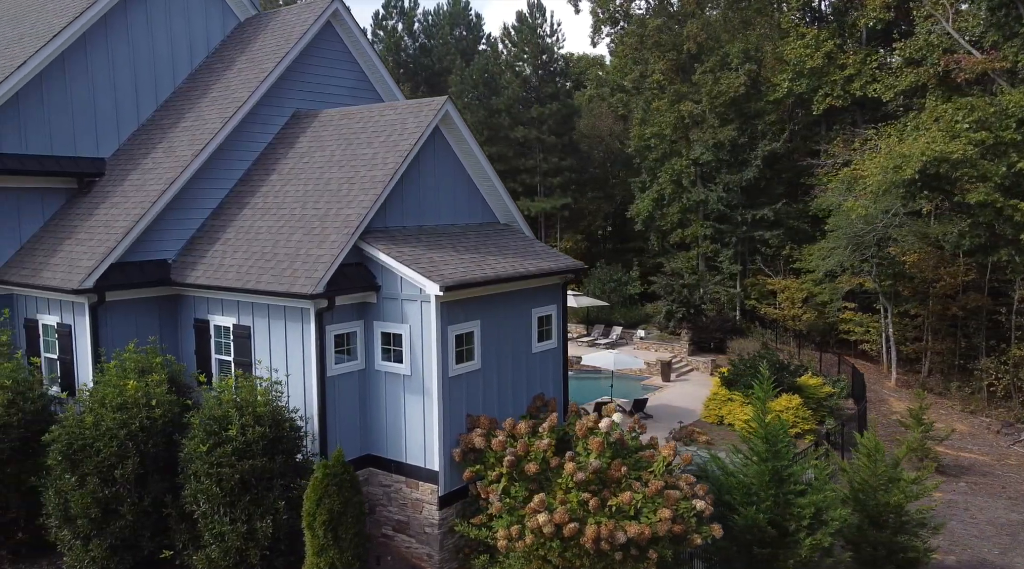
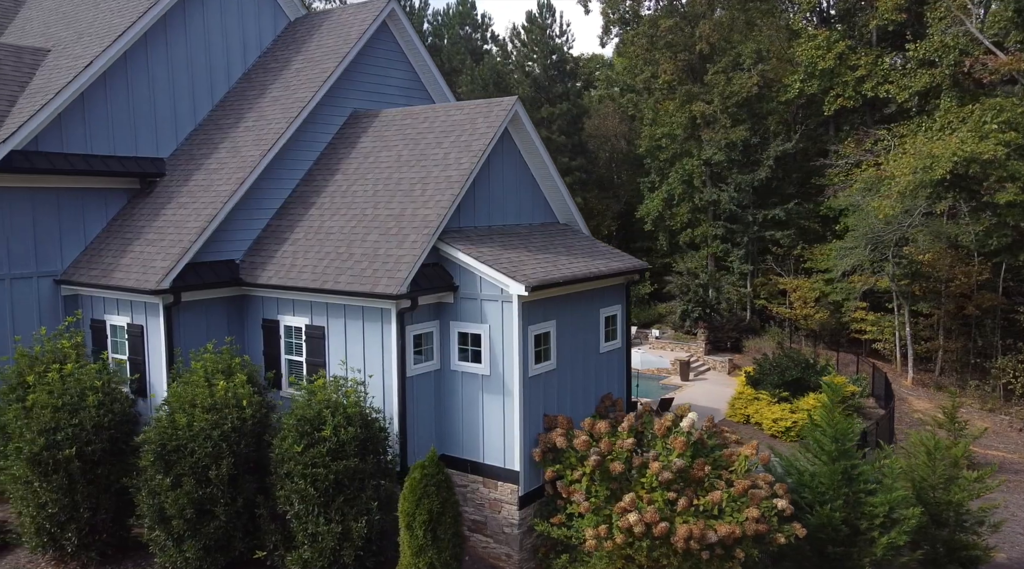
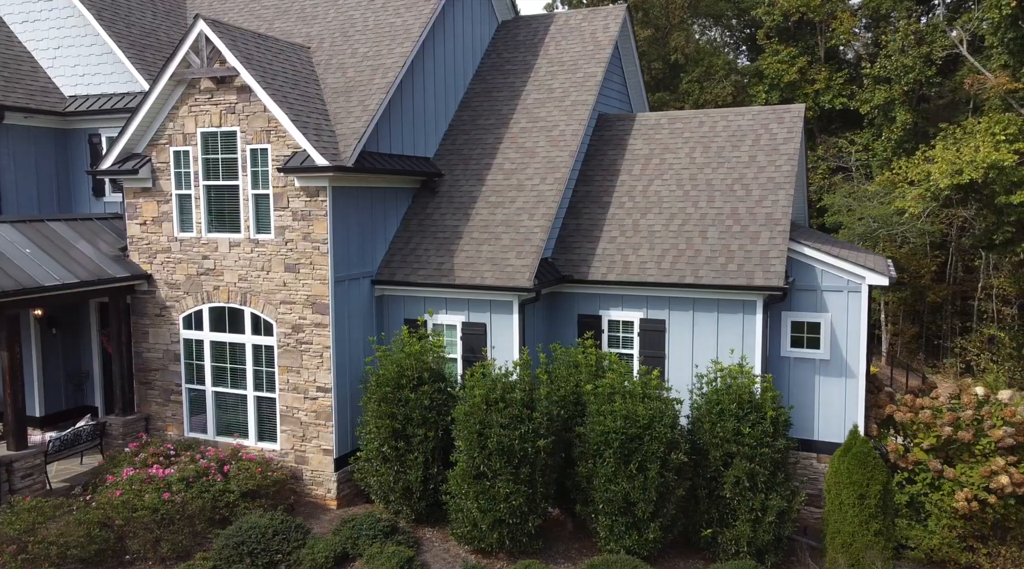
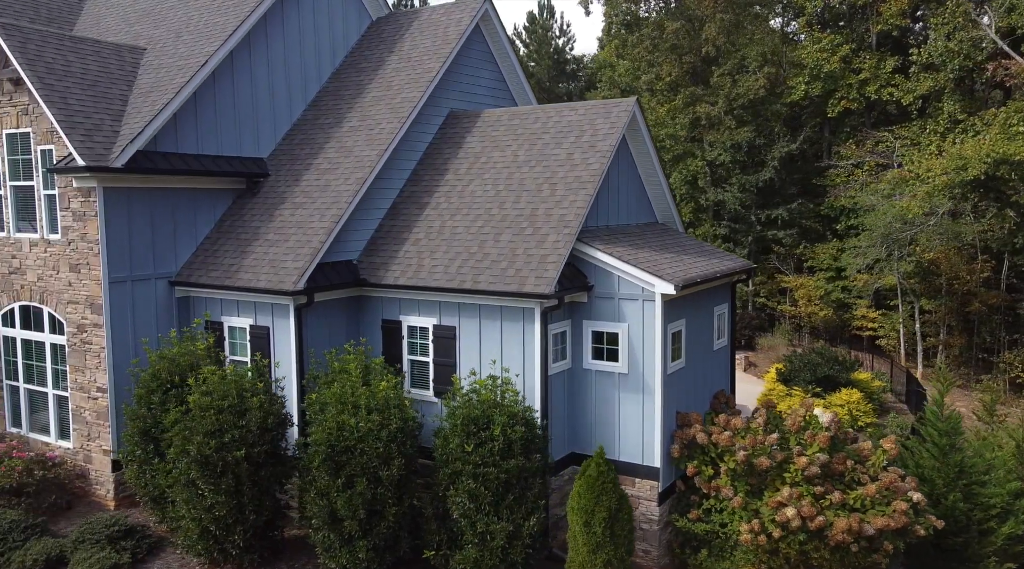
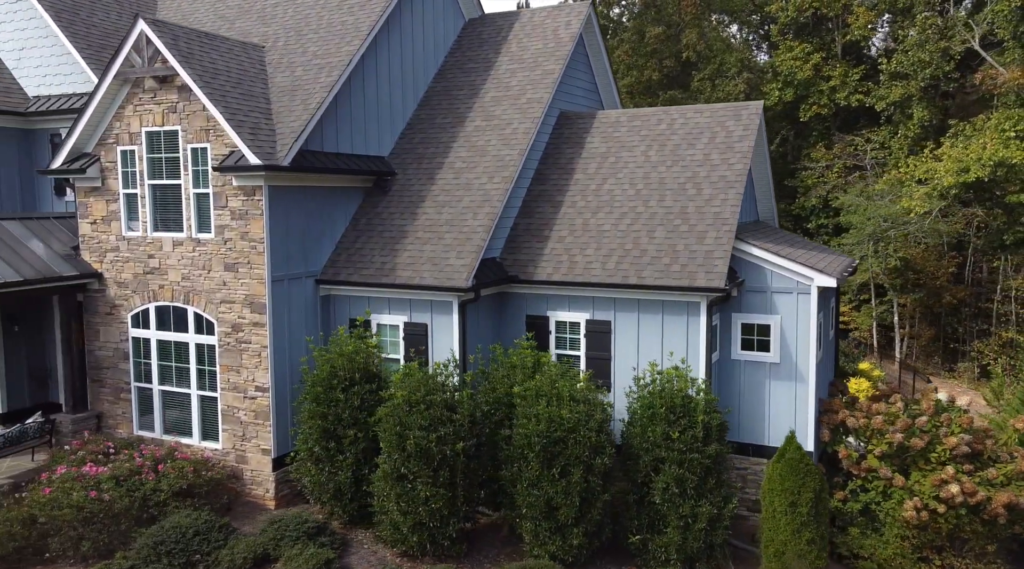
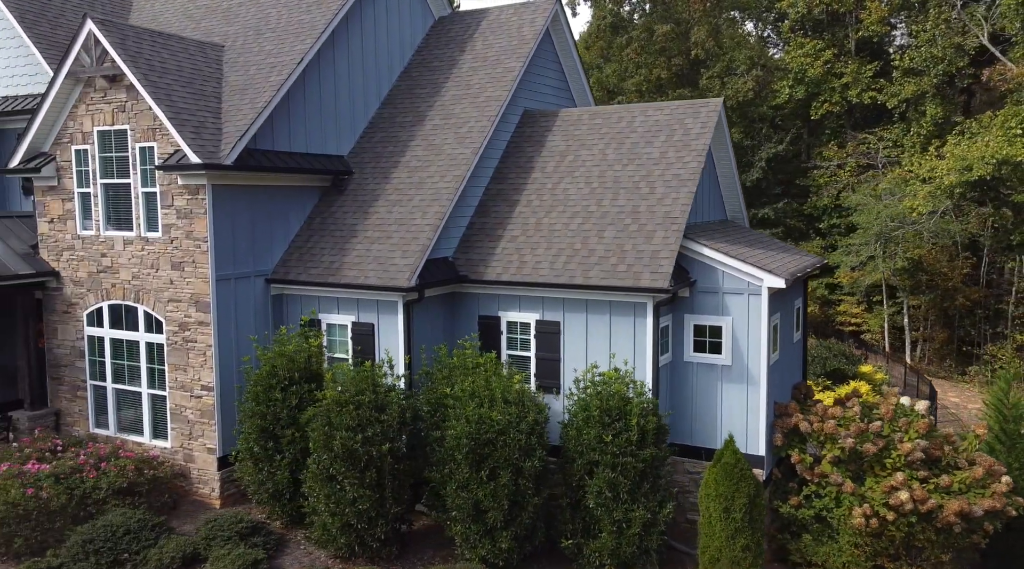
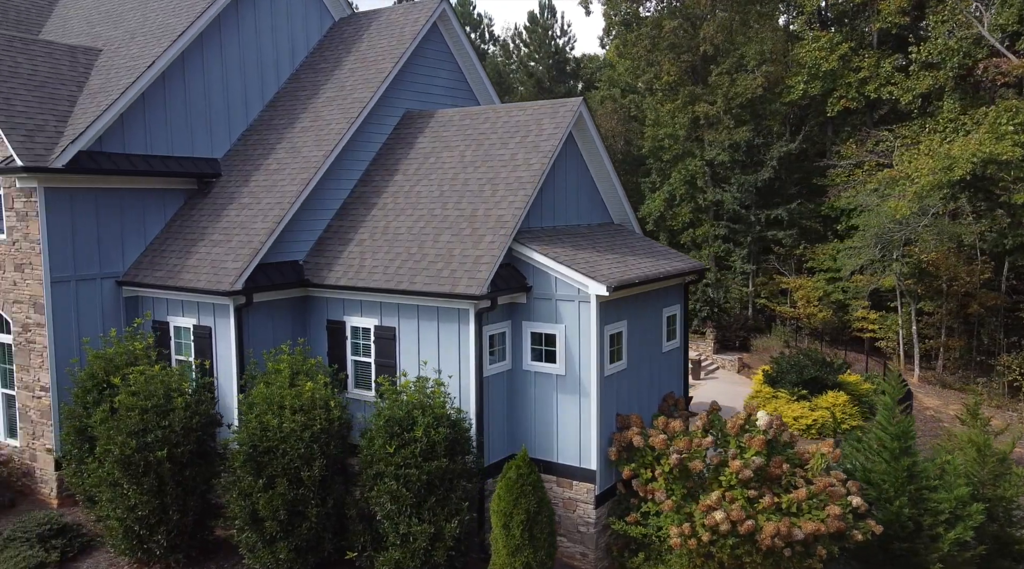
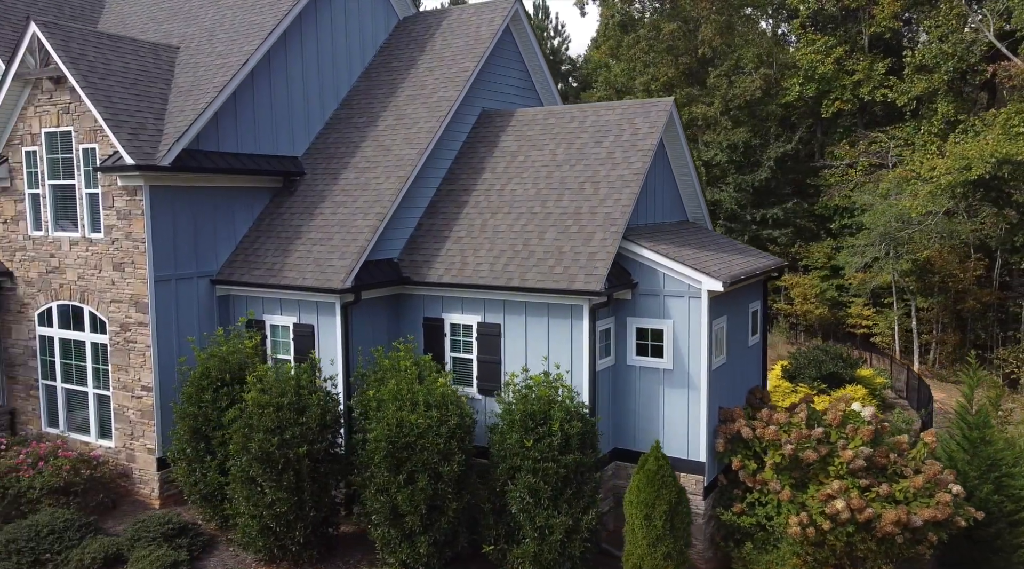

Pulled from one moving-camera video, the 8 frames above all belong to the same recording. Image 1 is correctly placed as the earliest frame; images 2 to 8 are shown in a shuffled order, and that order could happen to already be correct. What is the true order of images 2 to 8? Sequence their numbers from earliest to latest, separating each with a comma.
2, 7, 4, 8, 6, 5, 3
